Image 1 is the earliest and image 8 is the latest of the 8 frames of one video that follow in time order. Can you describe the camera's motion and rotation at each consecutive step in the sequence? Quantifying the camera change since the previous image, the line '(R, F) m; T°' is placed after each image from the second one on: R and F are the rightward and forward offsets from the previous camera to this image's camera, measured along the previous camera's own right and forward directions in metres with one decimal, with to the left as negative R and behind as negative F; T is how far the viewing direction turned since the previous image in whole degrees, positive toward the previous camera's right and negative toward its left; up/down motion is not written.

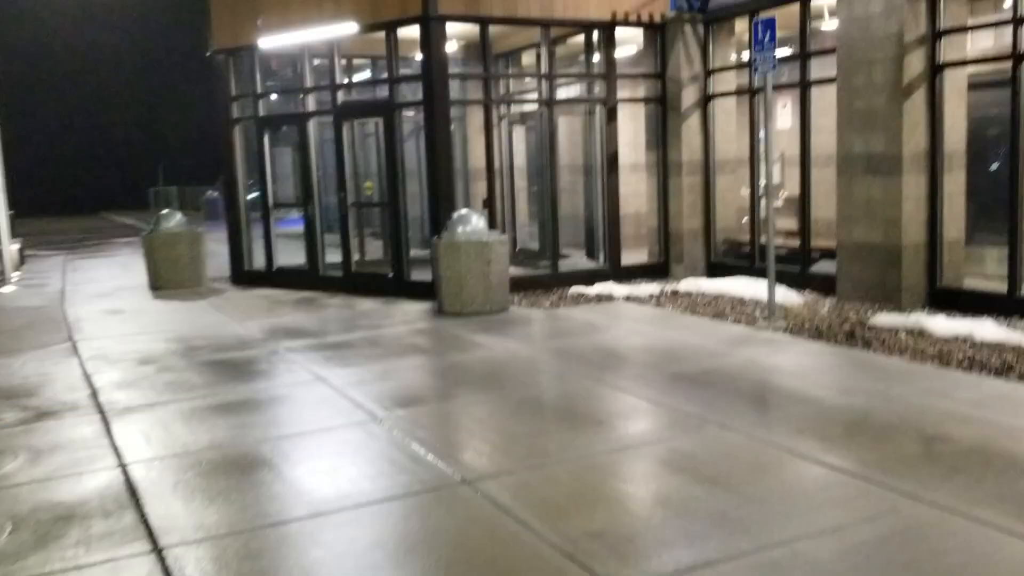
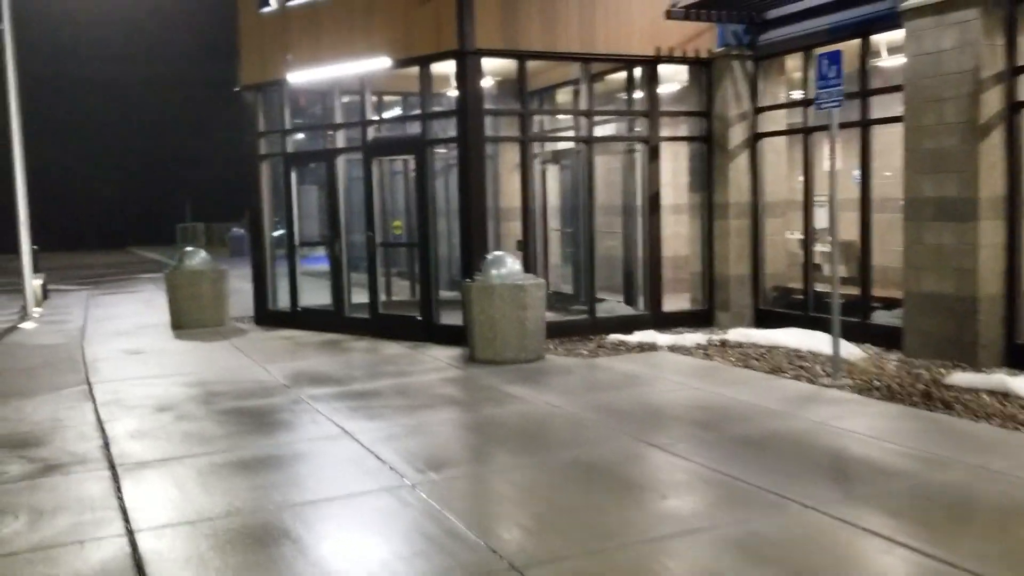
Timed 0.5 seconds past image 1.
(-0.2, +0.6) m; -1°
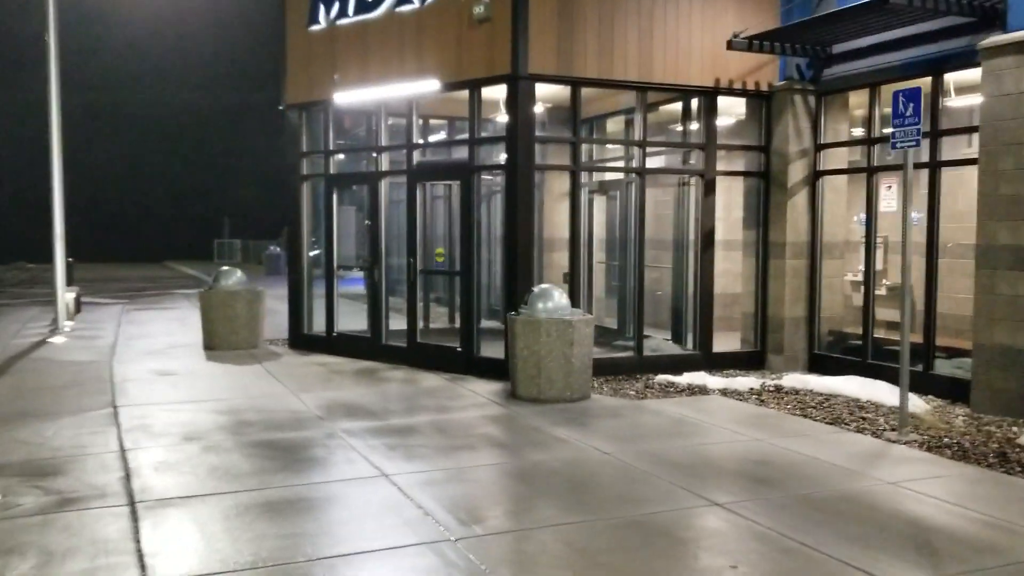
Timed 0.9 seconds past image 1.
(-0.2, +0.4) m; -2°
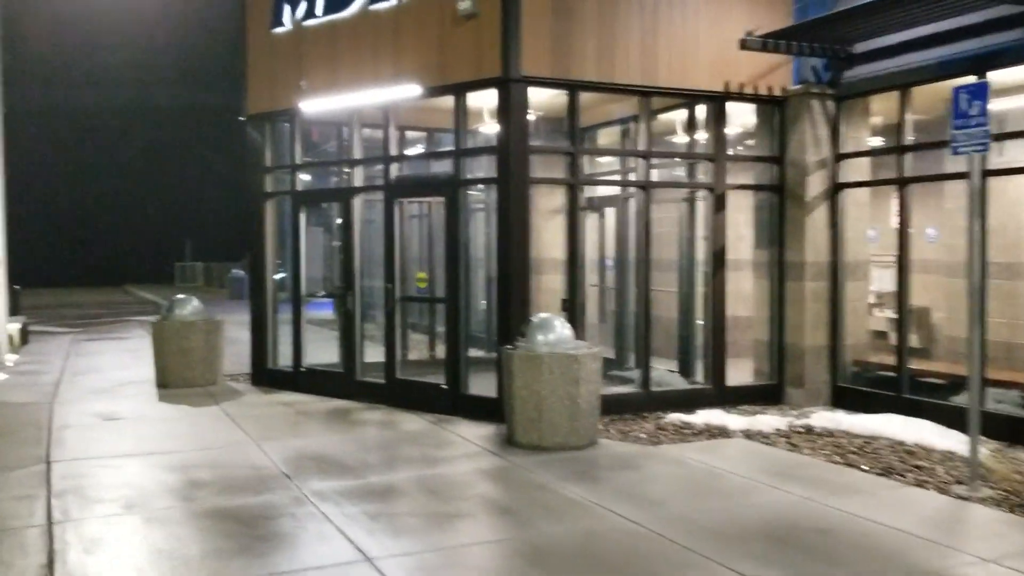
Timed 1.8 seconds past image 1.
(-0.2, +1.2) m; +2°
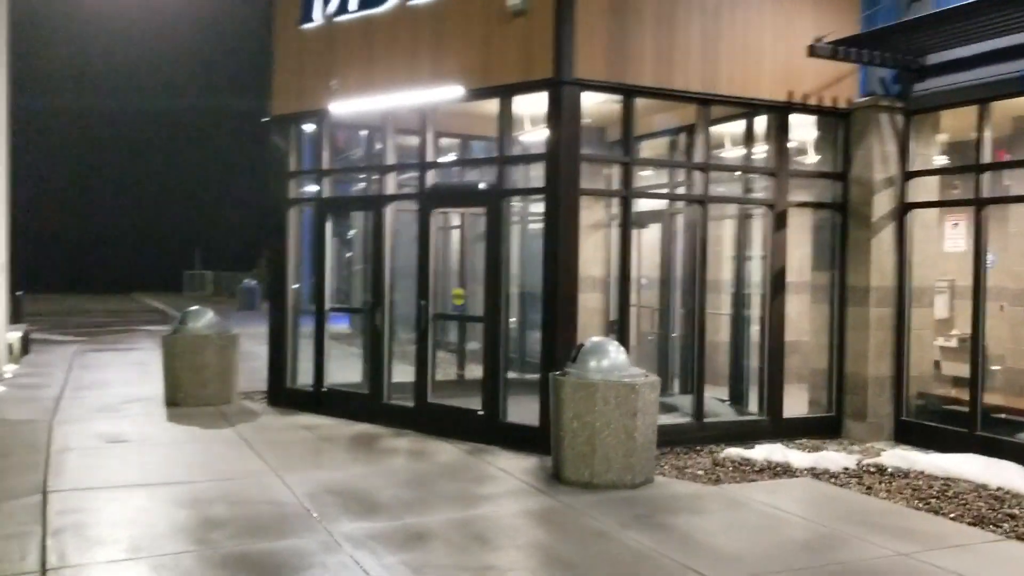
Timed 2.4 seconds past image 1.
(-0.4, +0.7) m; 0°
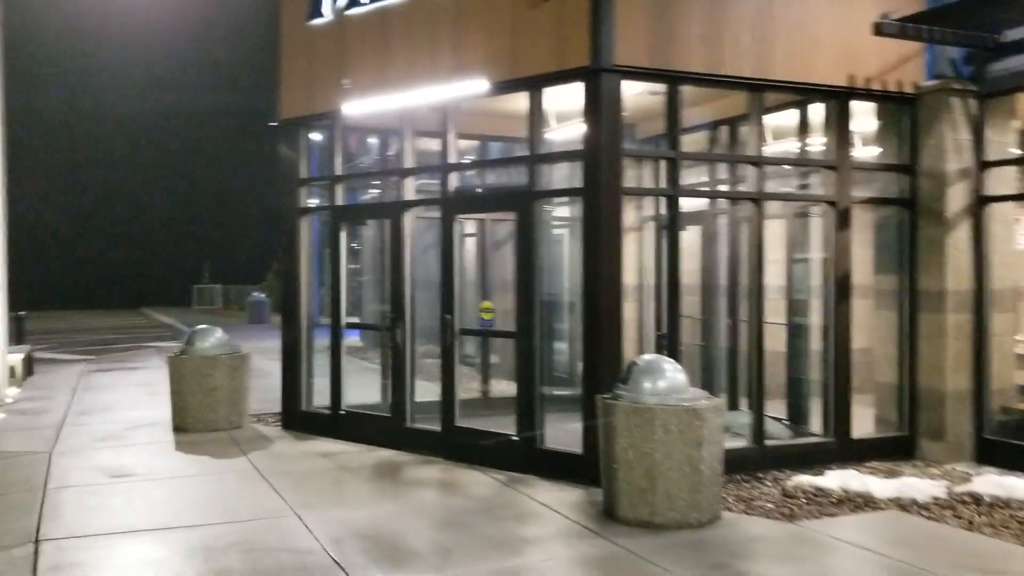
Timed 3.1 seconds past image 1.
(-0.2, +0.9) m; -1°
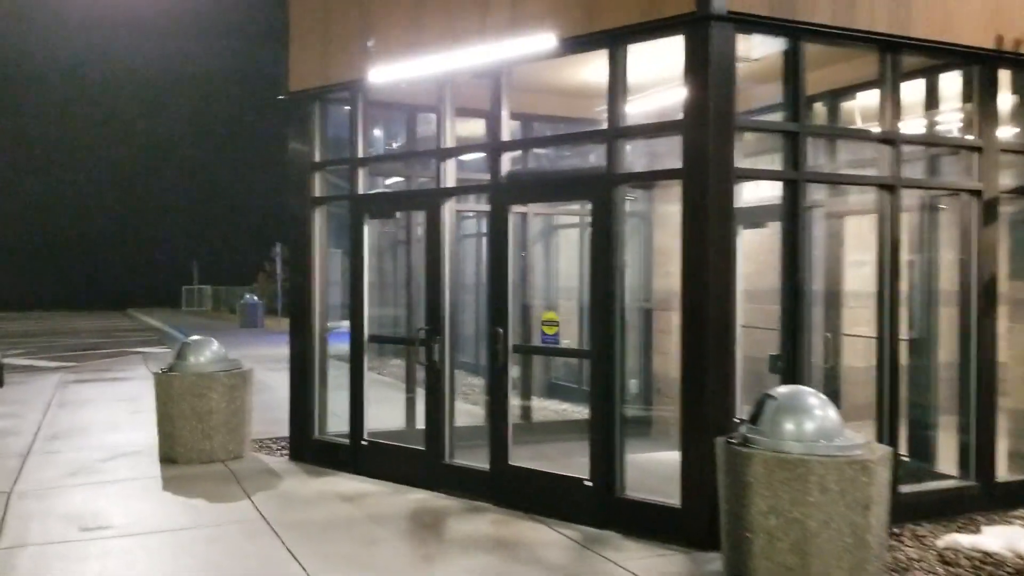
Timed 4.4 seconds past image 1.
(-0.6, +1.6) m; +1°
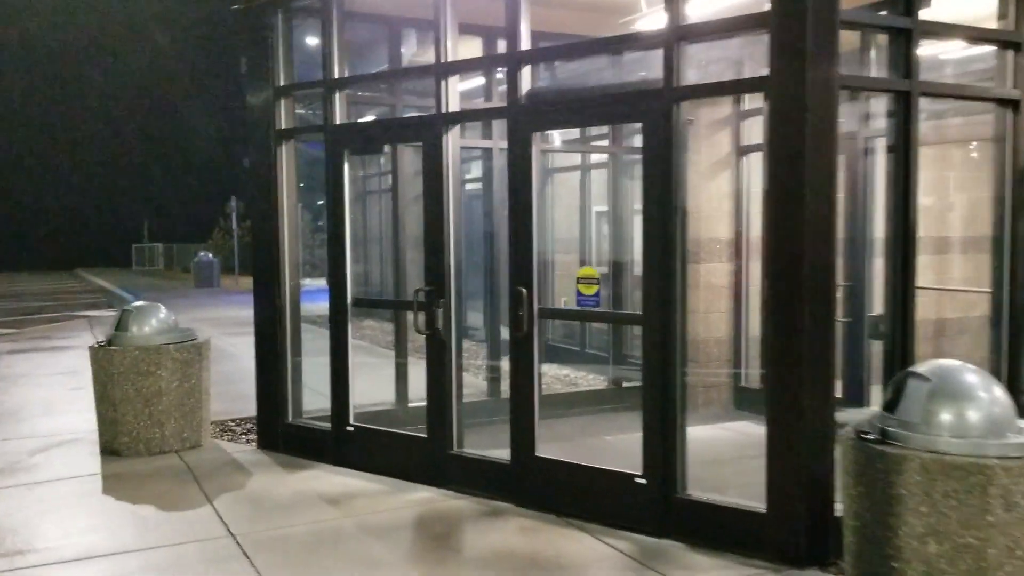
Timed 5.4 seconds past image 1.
(-0.4, +1.4) m; +3°
